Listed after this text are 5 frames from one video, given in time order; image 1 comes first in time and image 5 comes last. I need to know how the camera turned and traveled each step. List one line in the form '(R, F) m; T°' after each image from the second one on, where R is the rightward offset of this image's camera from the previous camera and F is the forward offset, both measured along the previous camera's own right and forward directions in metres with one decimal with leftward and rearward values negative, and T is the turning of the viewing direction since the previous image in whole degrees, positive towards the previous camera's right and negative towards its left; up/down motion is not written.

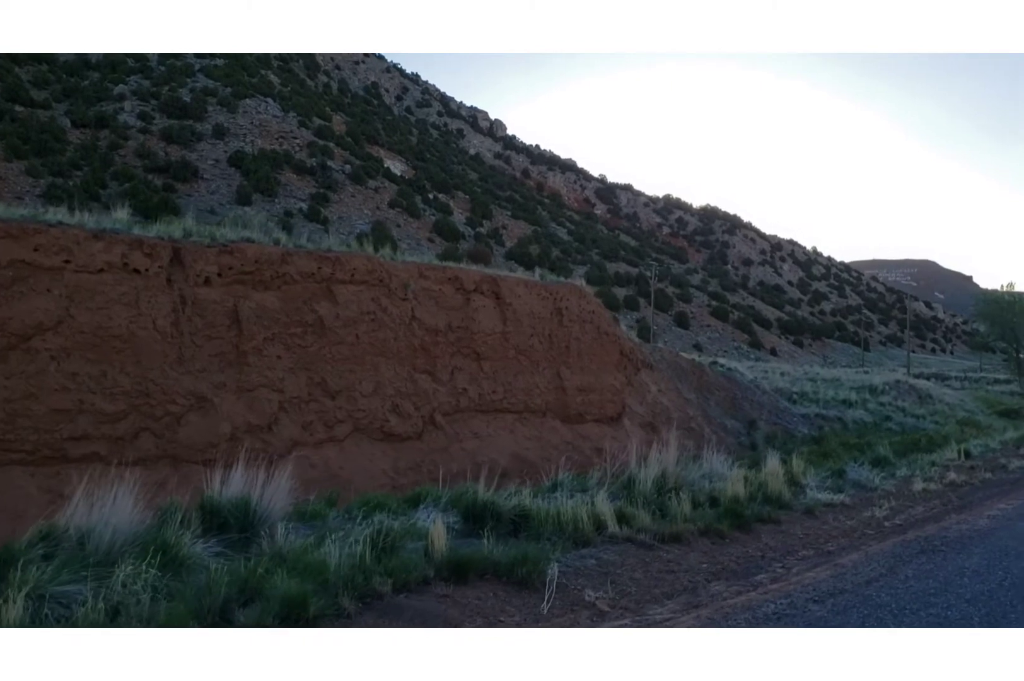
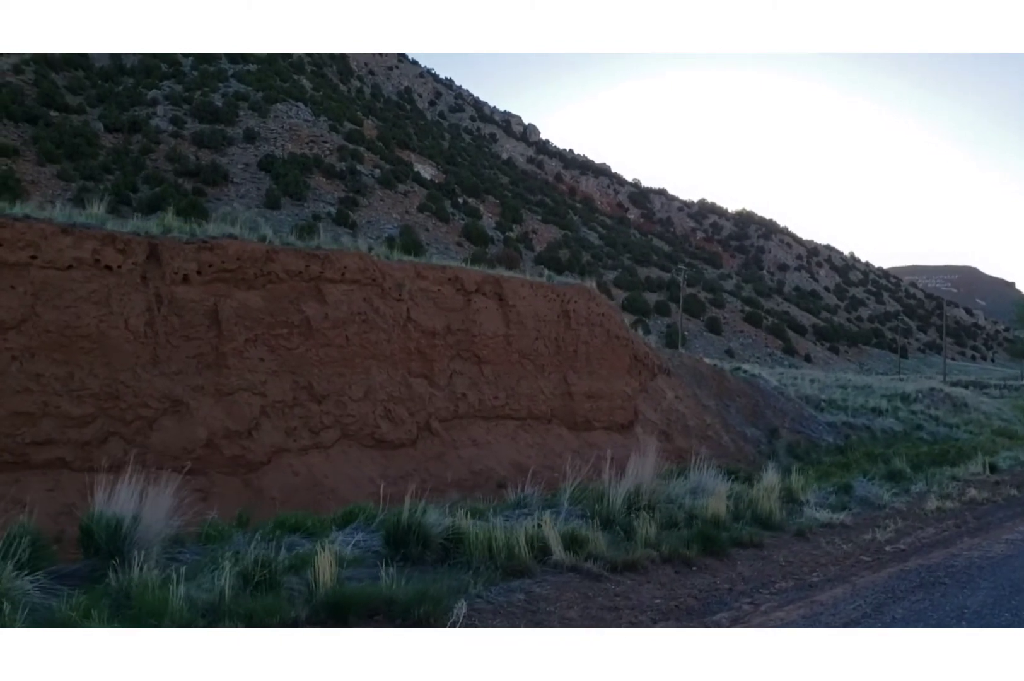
(+0.6, +0.8) m; -2°
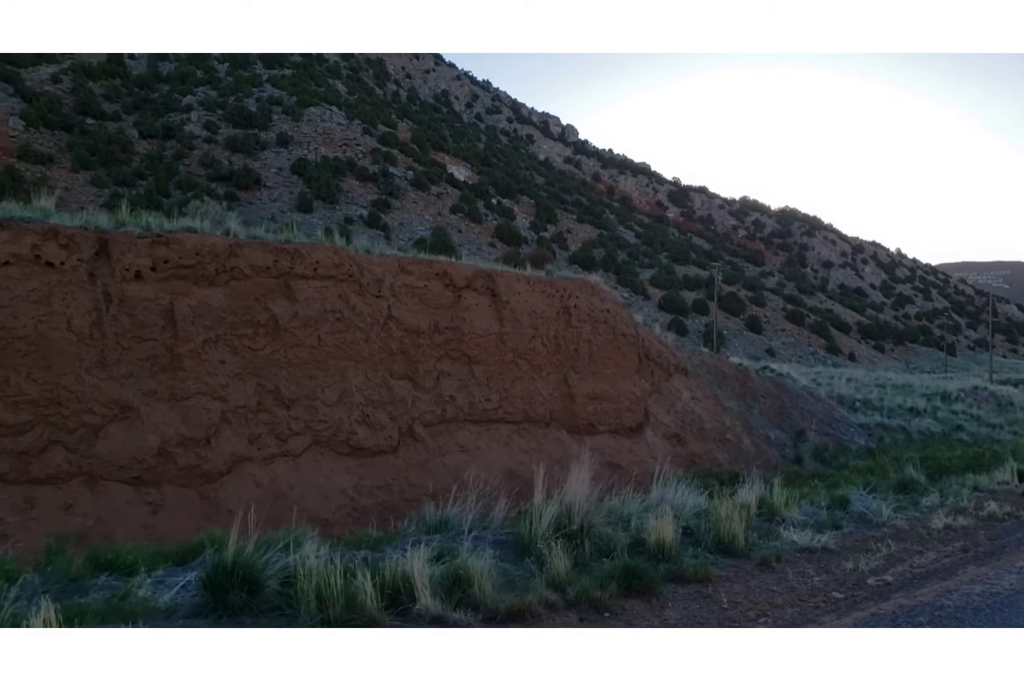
(+0.9, +1.1) m; -3°
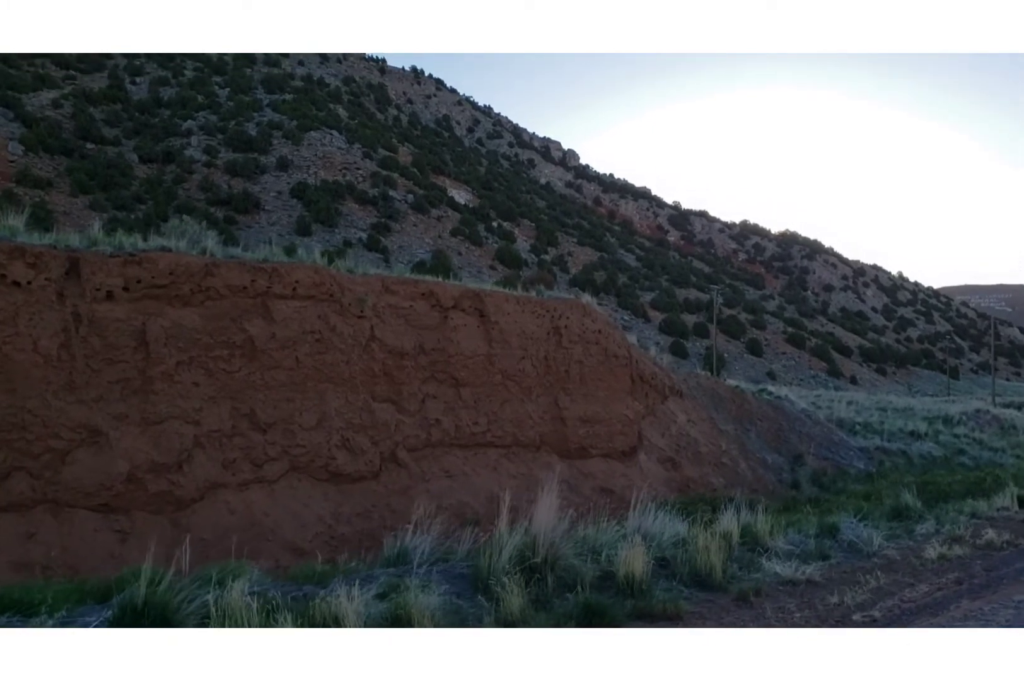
(+0.3, +0.4) m; 0°
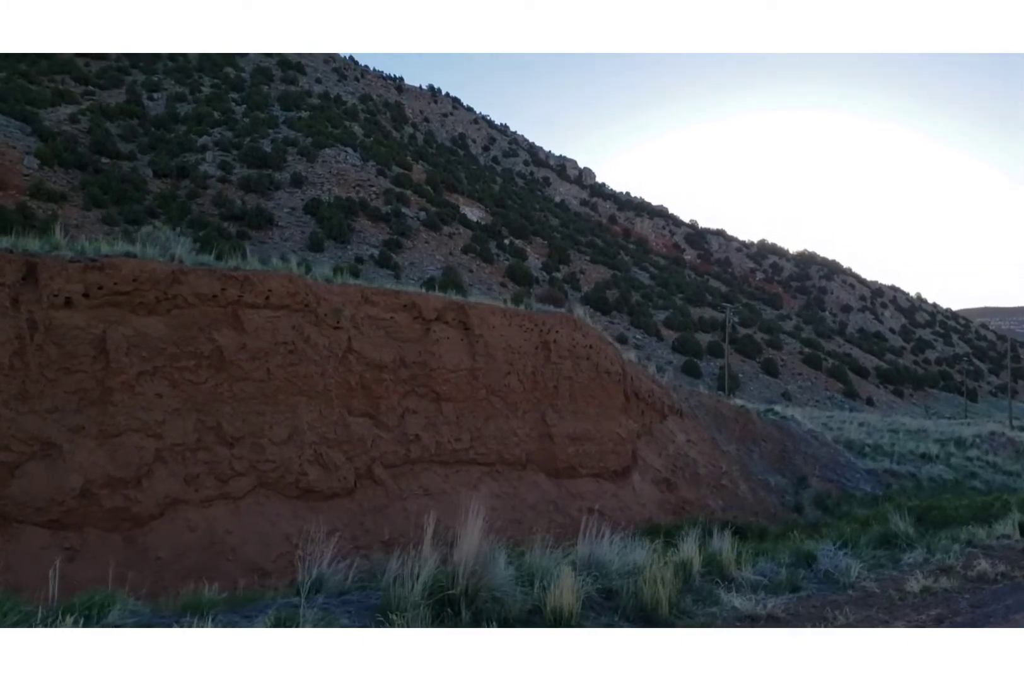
(+0.5, +0.6) m; -1°
